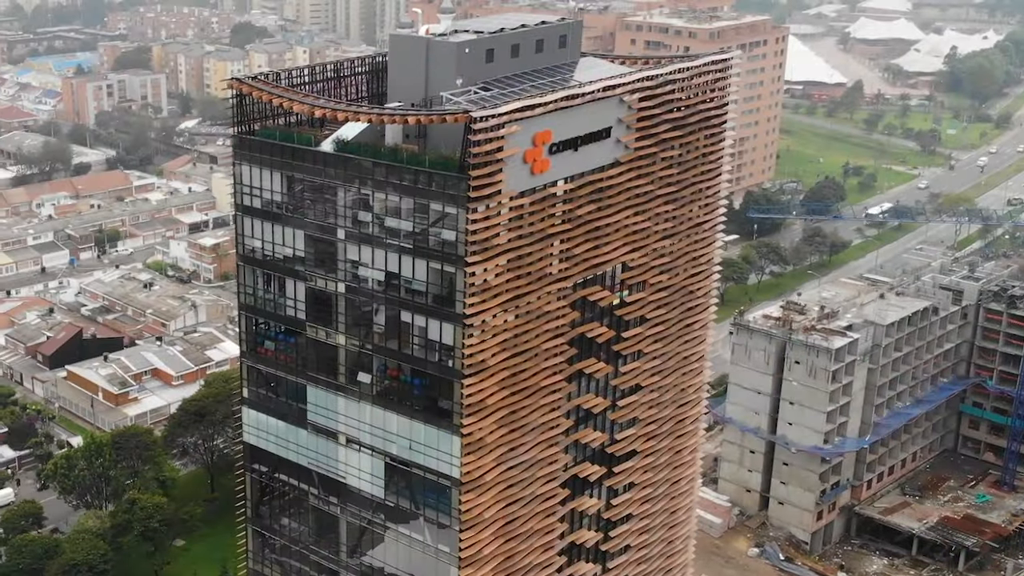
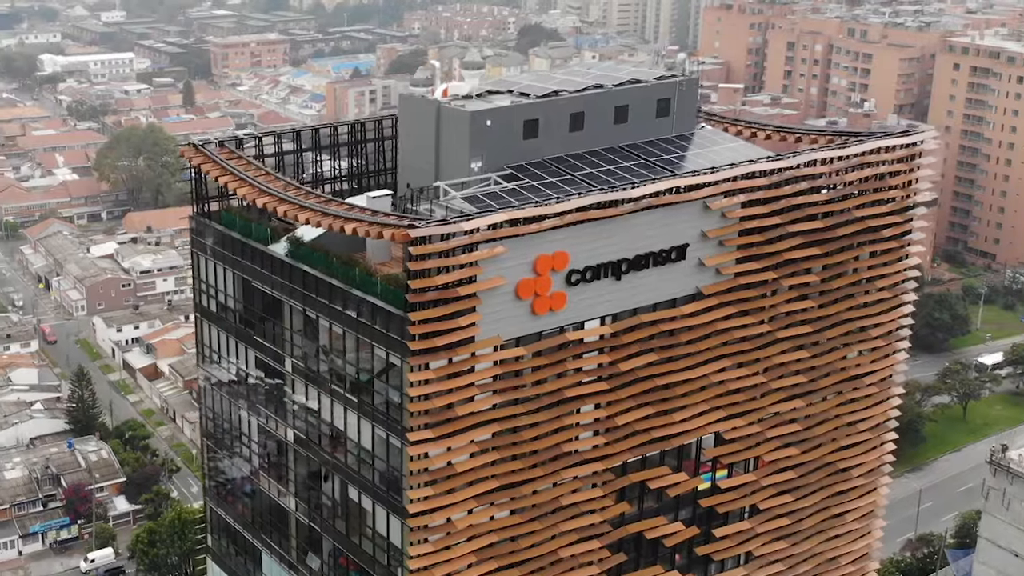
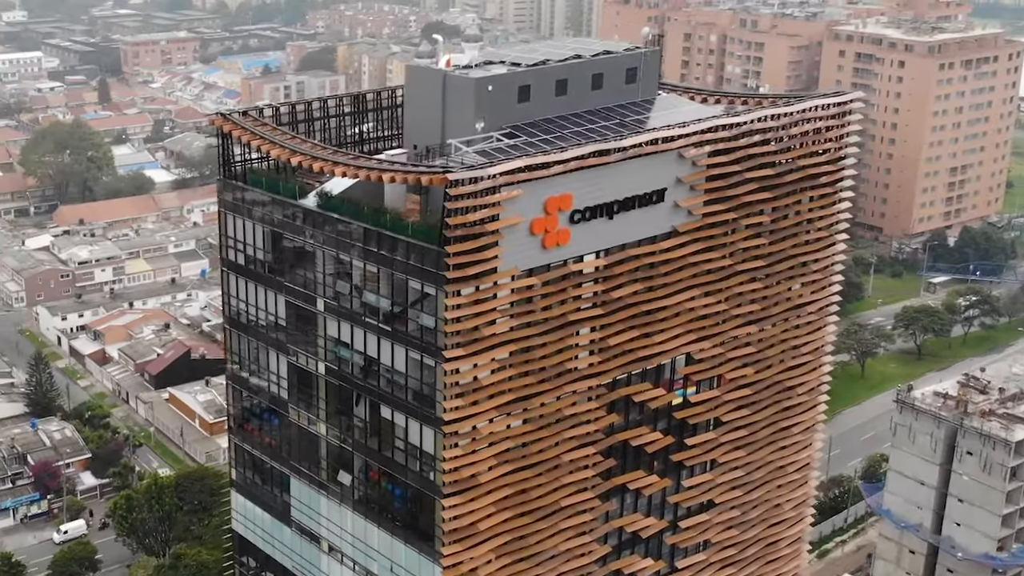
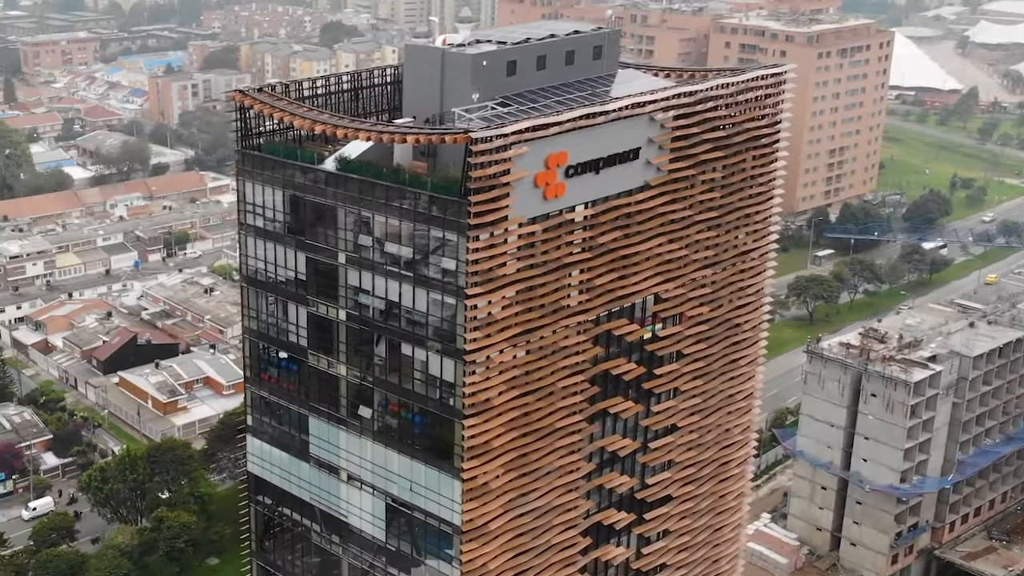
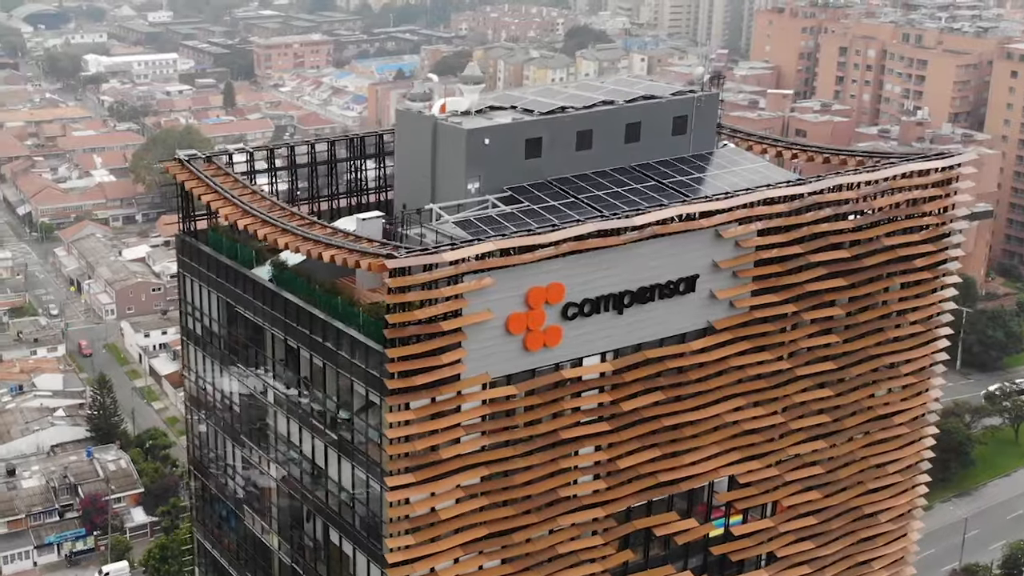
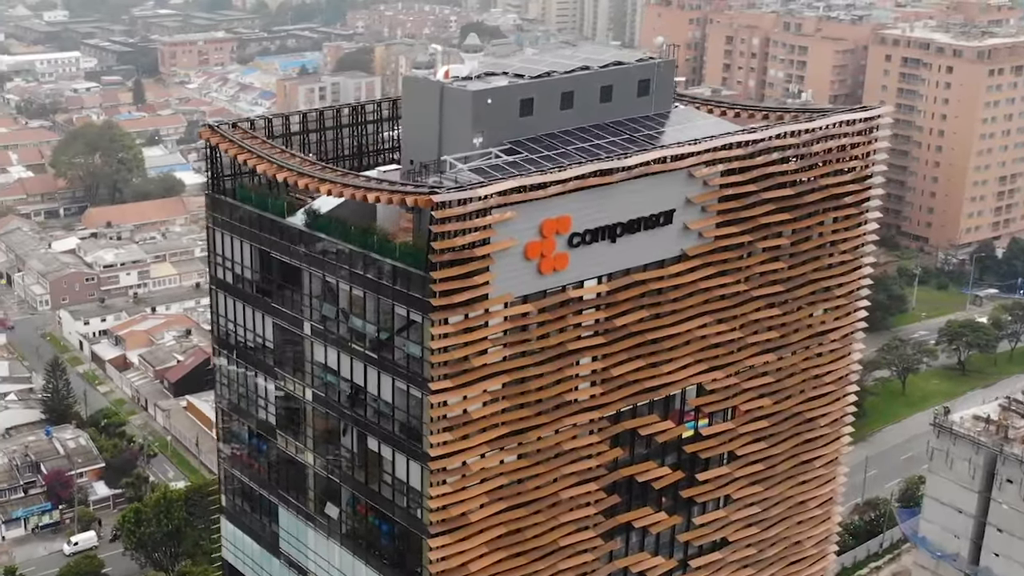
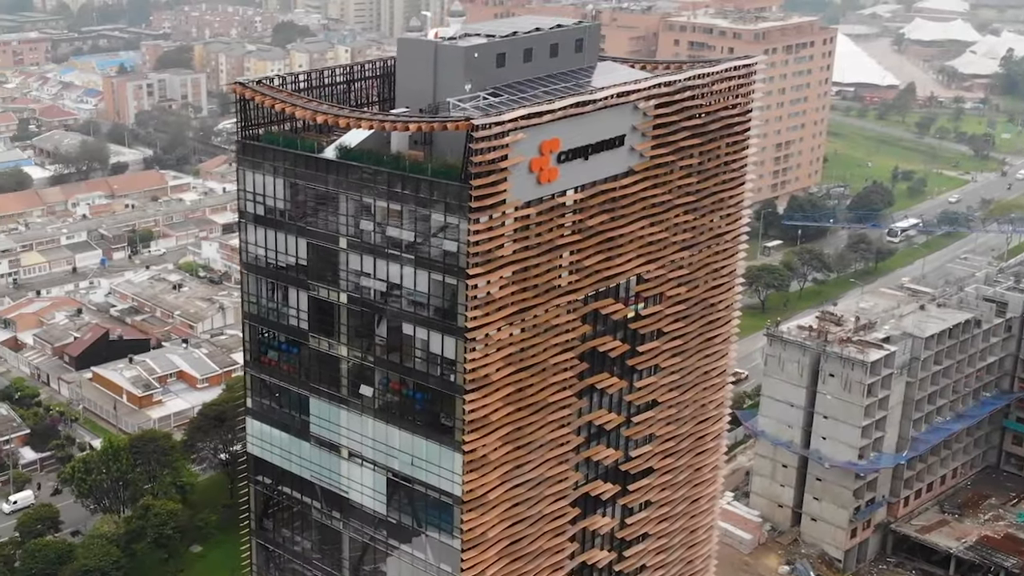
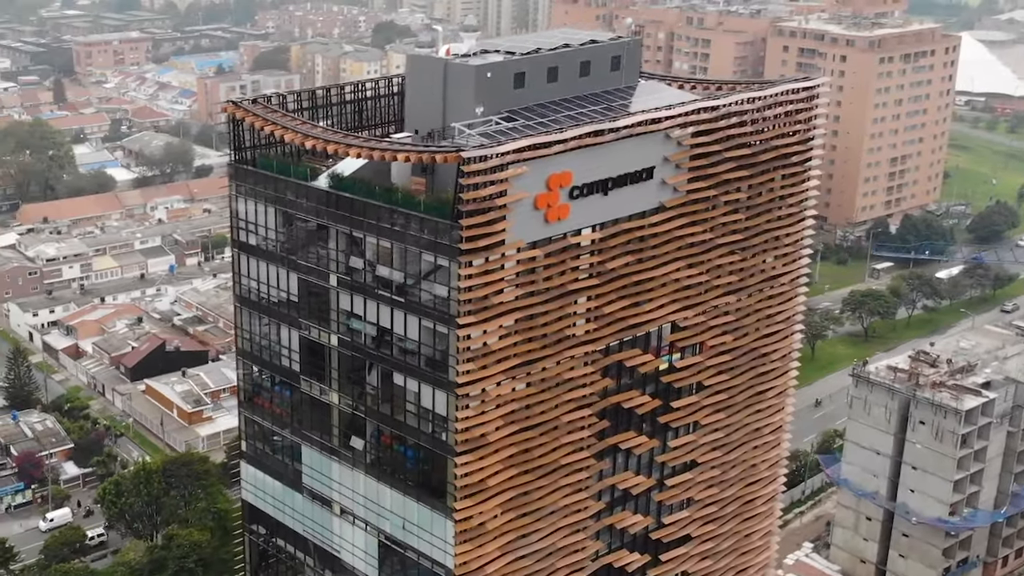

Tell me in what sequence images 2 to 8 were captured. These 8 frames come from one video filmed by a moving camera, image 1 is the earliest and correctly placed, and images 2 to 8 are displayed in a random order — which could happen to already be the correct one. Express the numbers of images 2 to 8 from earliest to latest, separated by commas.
7, 4, 8, 3, 6, 2, 5
